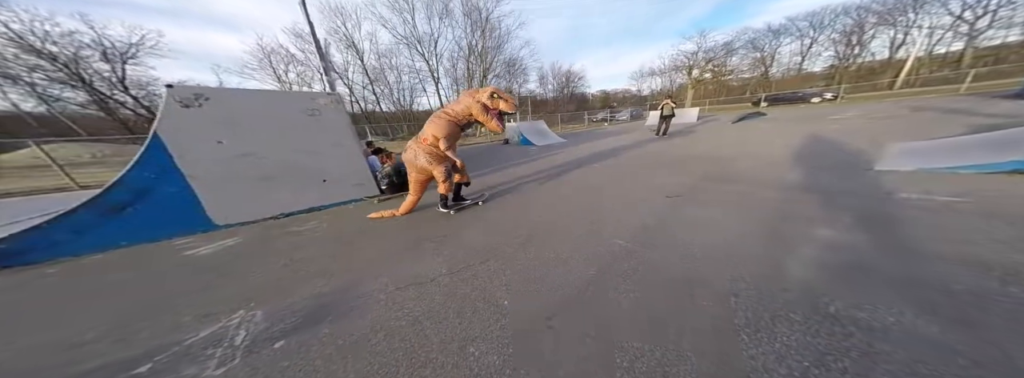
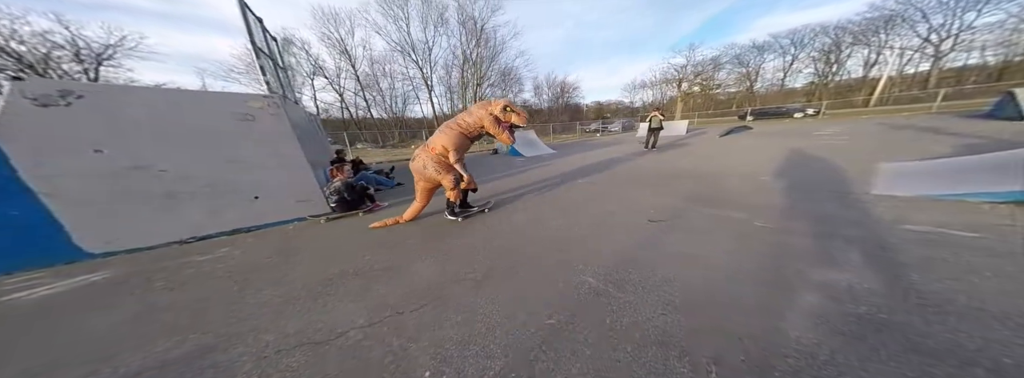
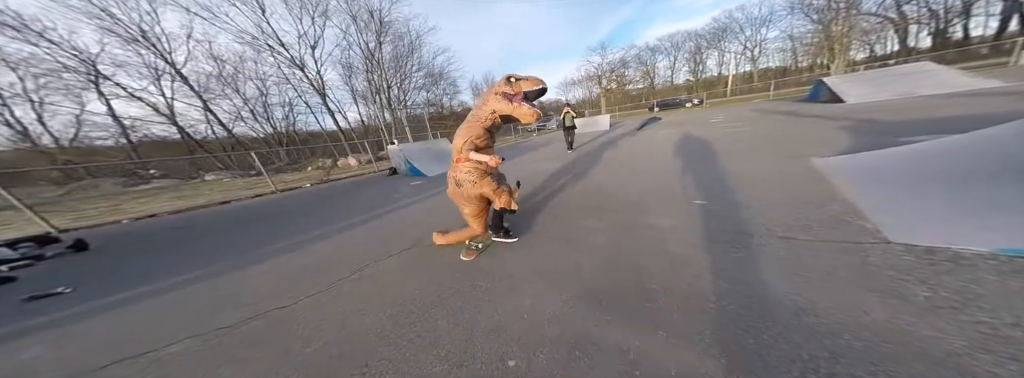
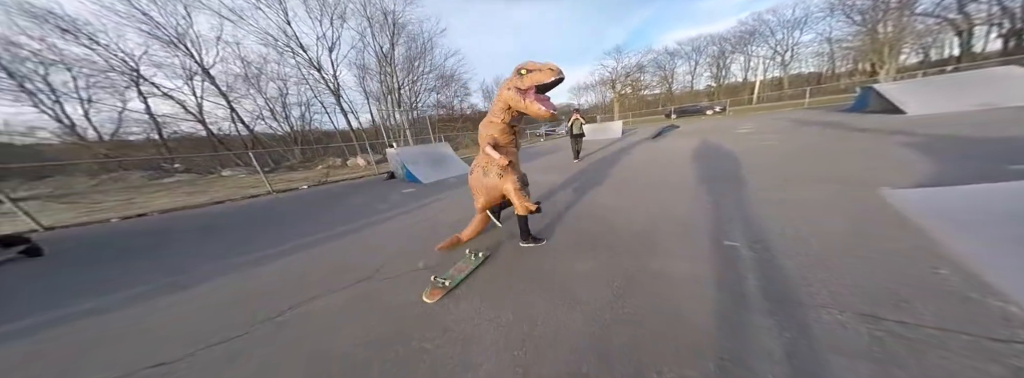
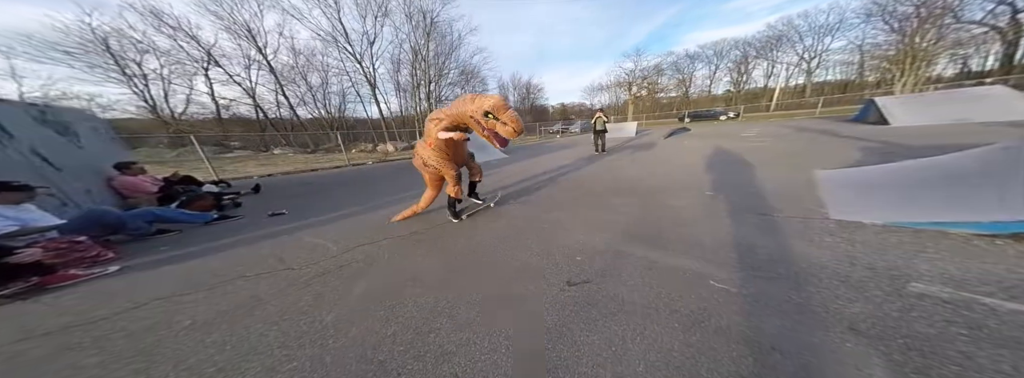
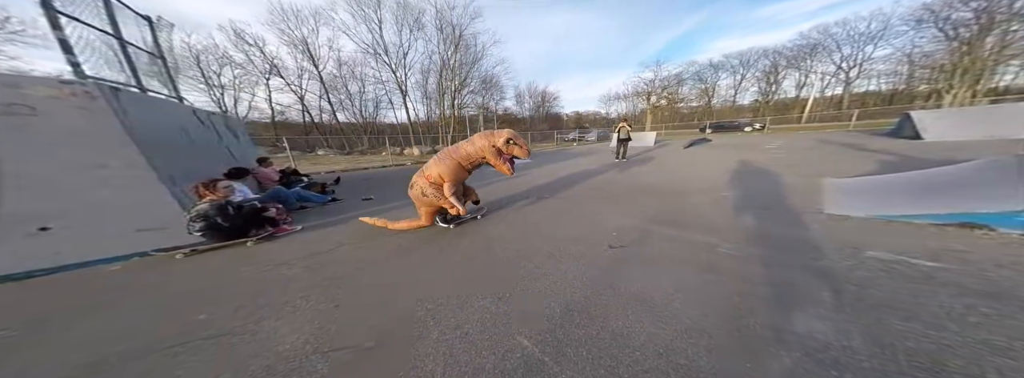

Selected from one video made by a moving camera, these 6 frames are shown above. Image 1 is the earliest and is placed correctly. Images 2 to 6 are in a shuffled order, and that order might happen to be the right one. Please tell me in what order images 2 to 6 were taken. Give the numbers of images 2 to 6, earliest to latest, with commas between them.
2, 6, 5, 3, 4
